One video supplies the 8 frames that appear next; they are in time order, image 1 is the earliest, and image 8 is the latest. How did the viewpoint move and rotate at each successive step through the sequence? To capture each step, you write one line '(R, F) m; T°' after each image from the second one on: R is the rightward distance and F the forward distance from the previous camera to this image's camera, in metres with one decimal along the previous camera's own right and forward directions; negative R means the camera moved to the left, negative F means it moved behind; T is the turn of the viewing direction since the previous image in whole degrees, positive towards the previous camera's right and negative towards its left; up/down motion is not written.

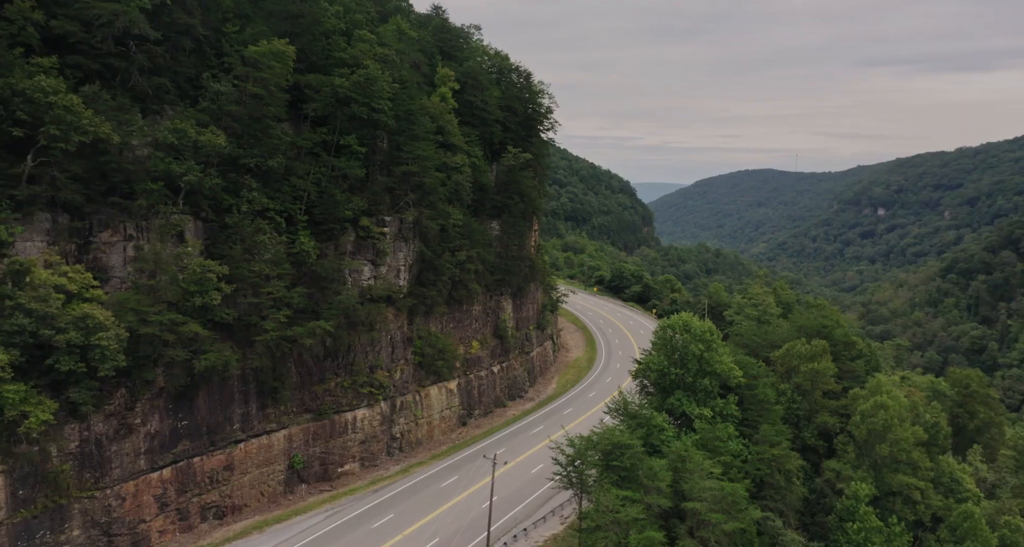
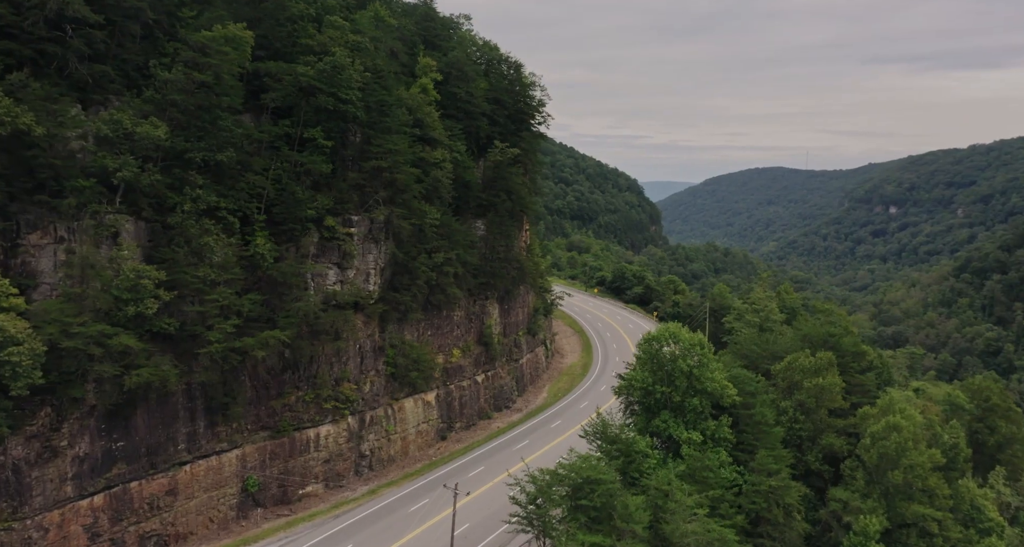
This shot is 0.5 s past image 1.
(+1.4, +3.0) m; -1°
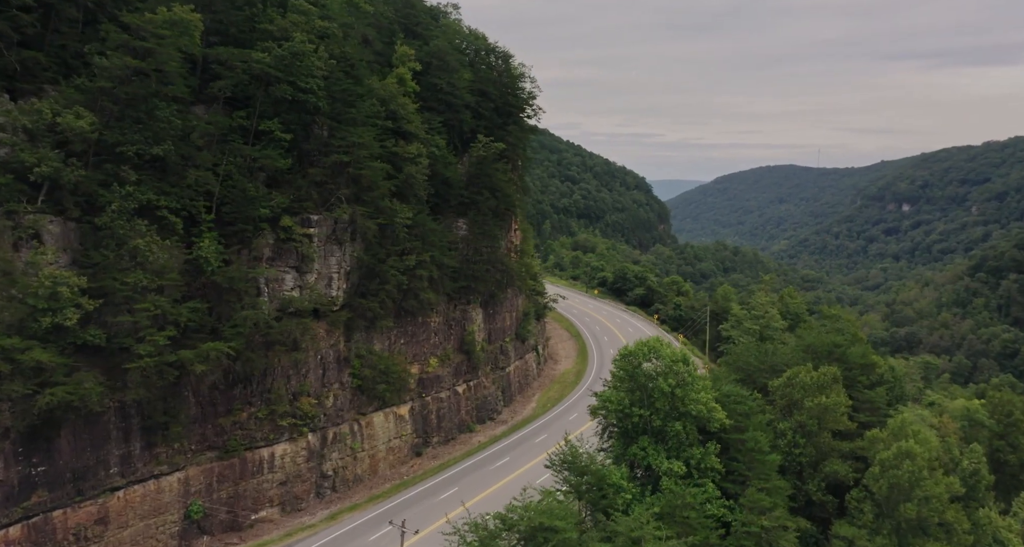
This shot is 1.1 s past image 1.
(+1.5, +3.0) m; -1°
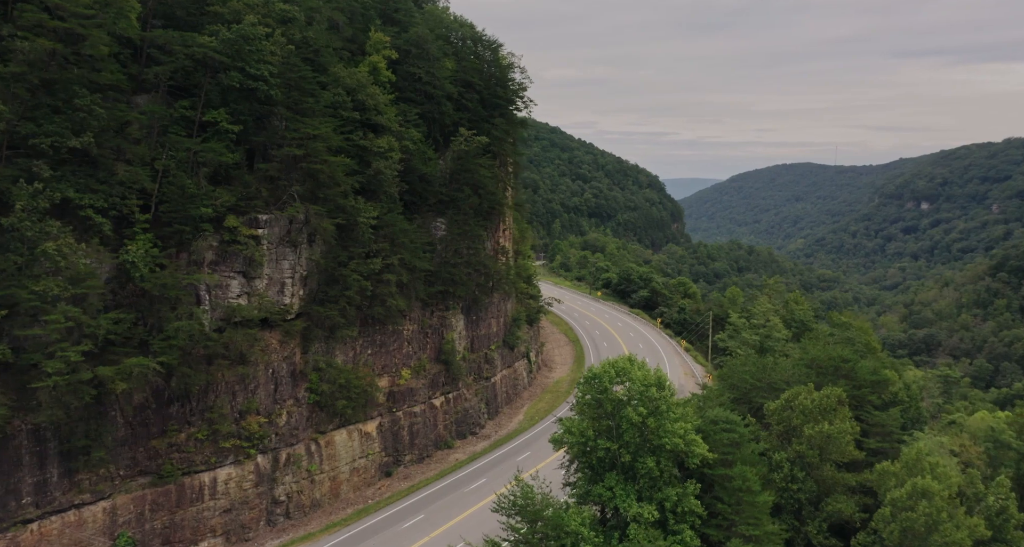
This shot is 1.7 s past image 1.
(+1.7, +3.2) m; -1°
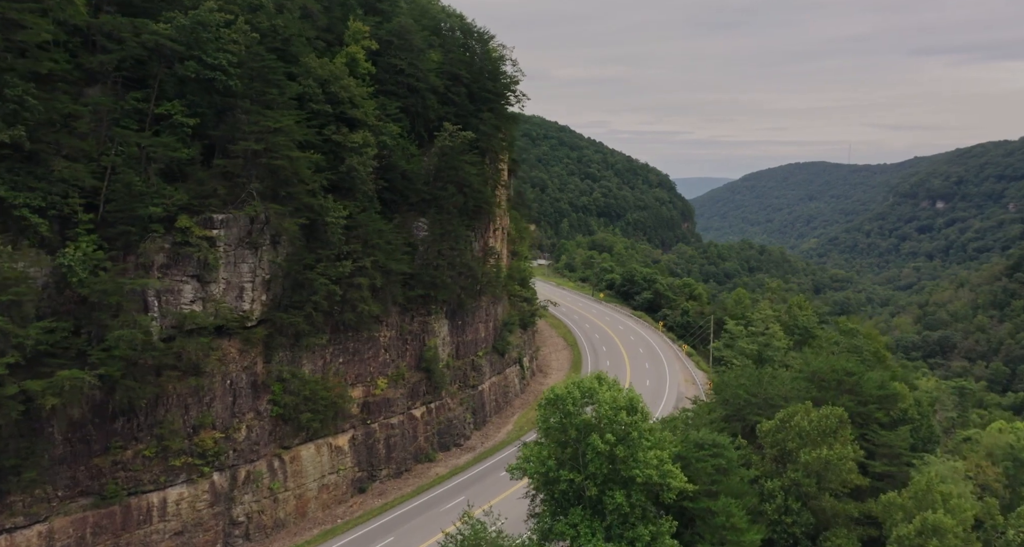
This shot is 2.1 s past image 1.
(+1.3, +2.2) m; -1°
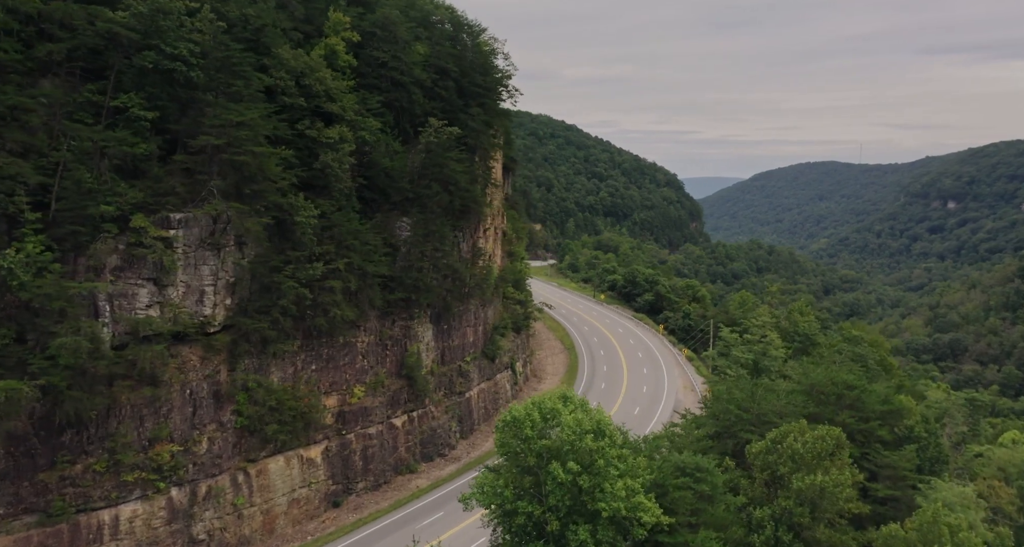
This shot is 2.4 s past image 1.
(+1.0, +1.8) m; -1°
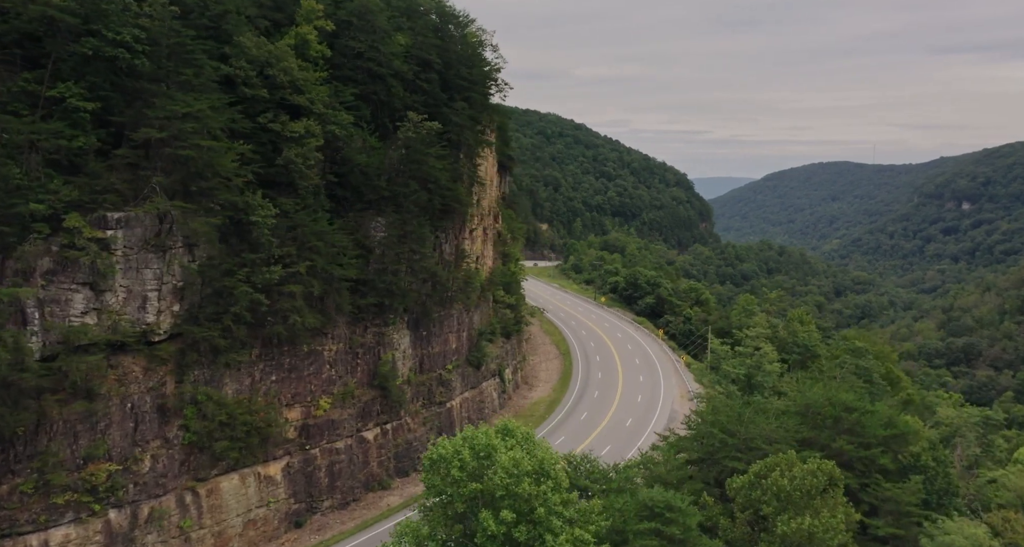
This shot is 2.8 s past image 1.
(+1.3, +2.2) m; -1°
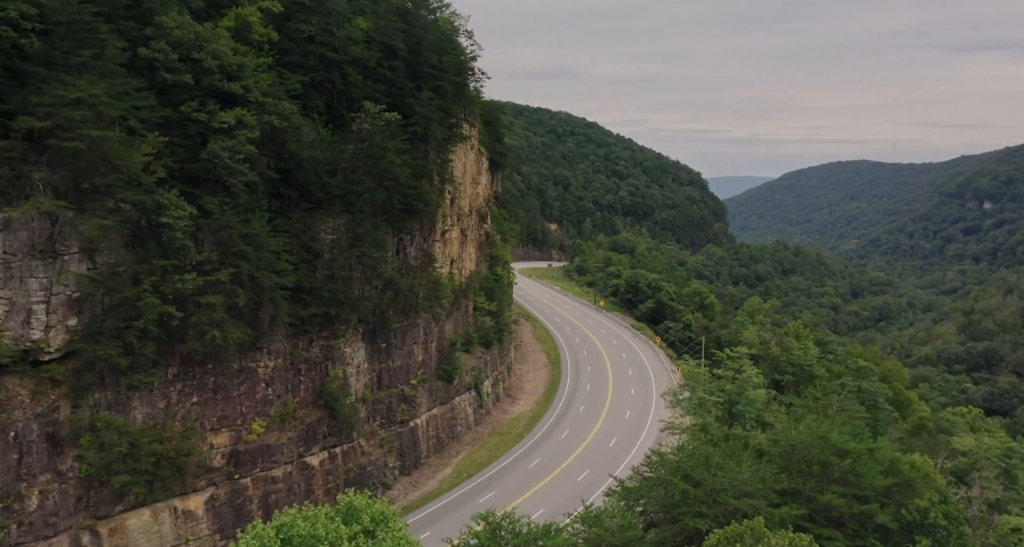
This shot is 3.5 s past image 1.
(+2.0, +3.4) m; -1°
